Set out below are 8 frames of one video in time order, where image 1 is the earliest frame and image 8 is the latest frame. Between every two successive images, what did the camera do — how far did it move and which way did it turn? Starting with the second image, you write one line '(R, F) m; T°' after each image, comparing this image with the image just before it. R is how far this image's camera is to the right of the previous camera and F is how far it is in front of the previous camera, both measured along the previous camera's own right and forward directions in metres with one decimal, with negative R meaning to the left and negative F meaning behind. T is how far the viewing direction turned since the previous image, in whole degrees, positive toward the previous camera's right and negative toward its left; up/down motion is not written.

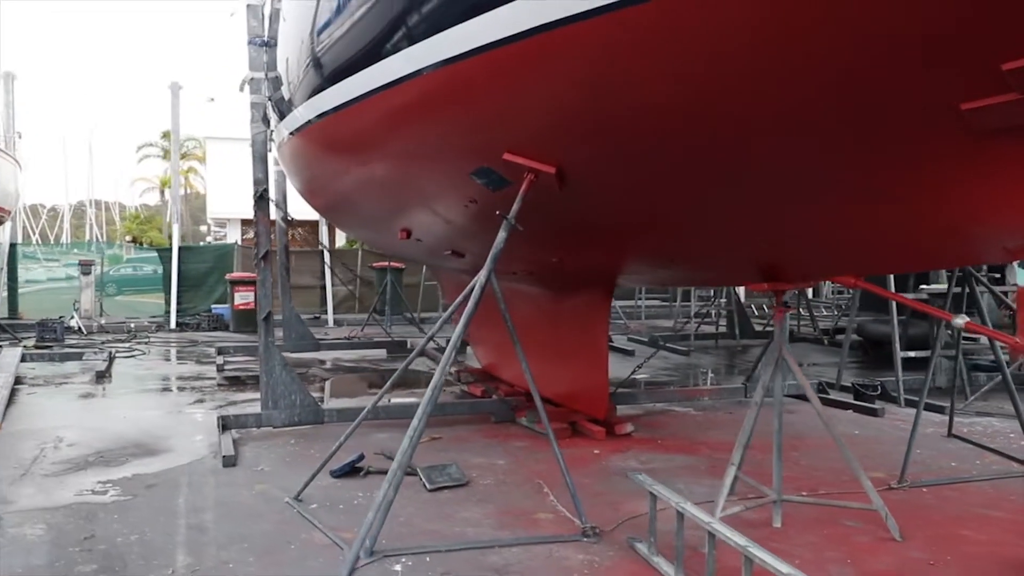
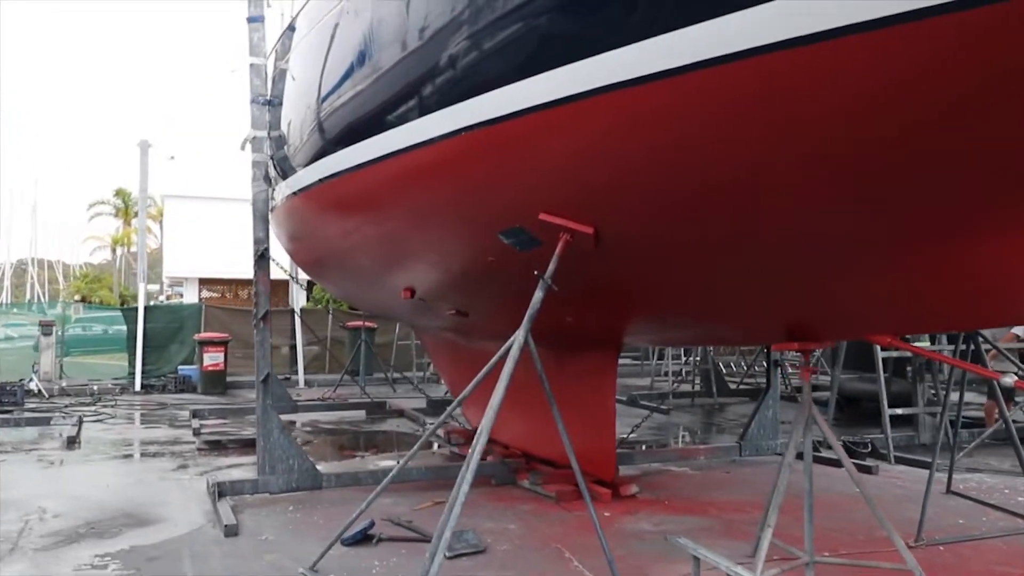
(-0.2, 0.0) m; +3°
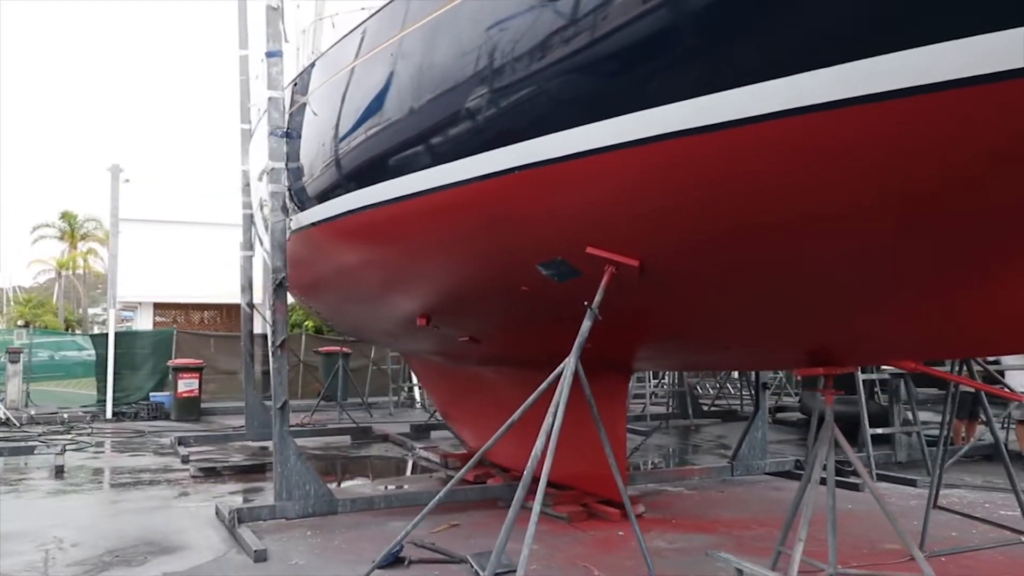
(-0.3, -0.1) m; +4°
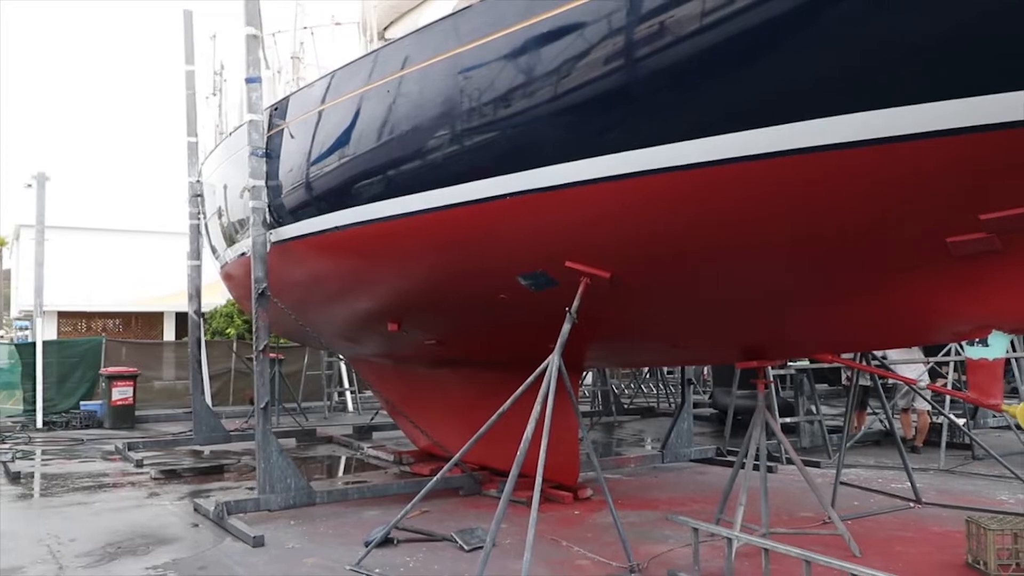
(-0.3, -0.4) m; +7°
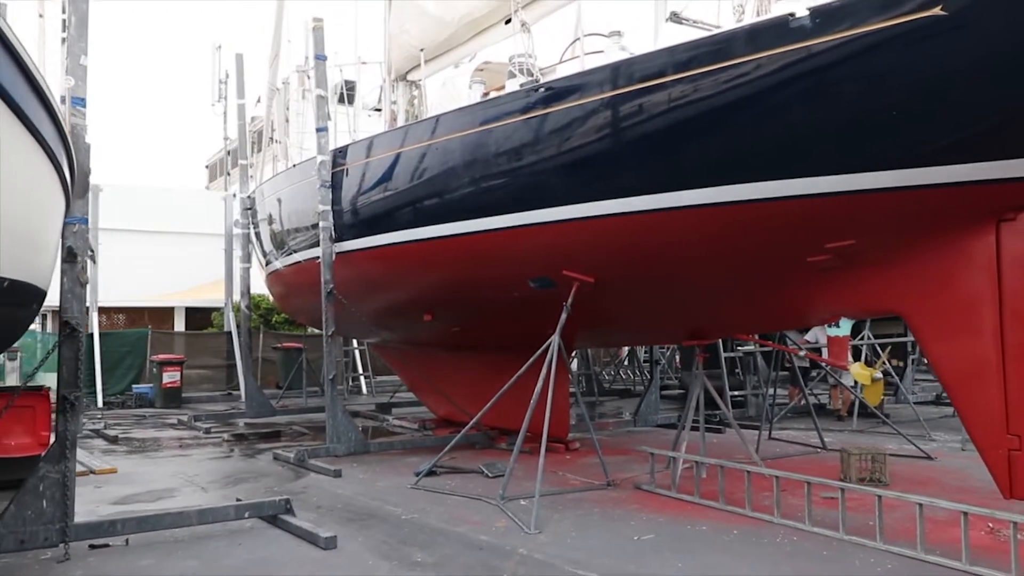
(-0.2, -1.3) m; +1°
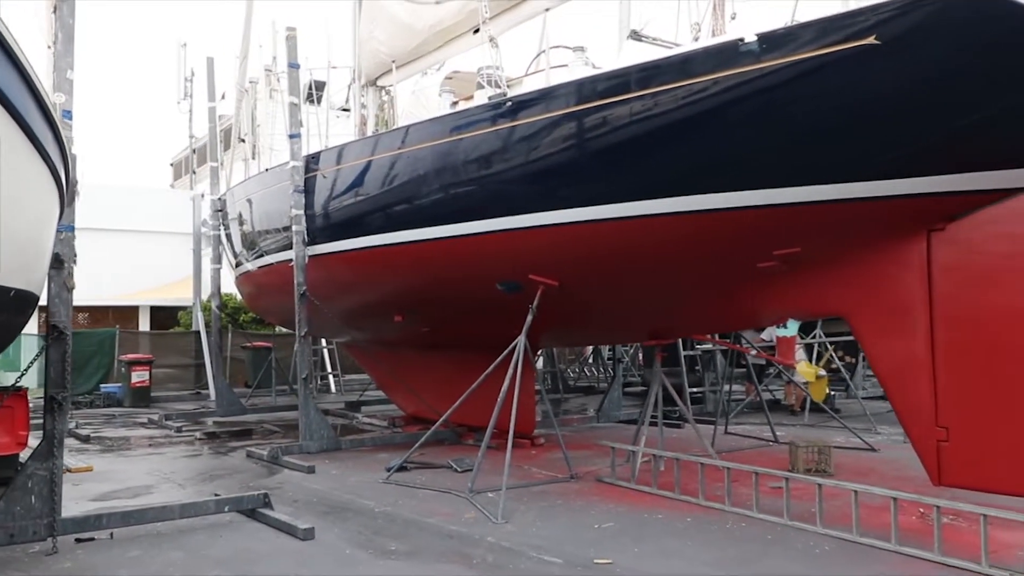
(0.0, -0.2) m; +2°
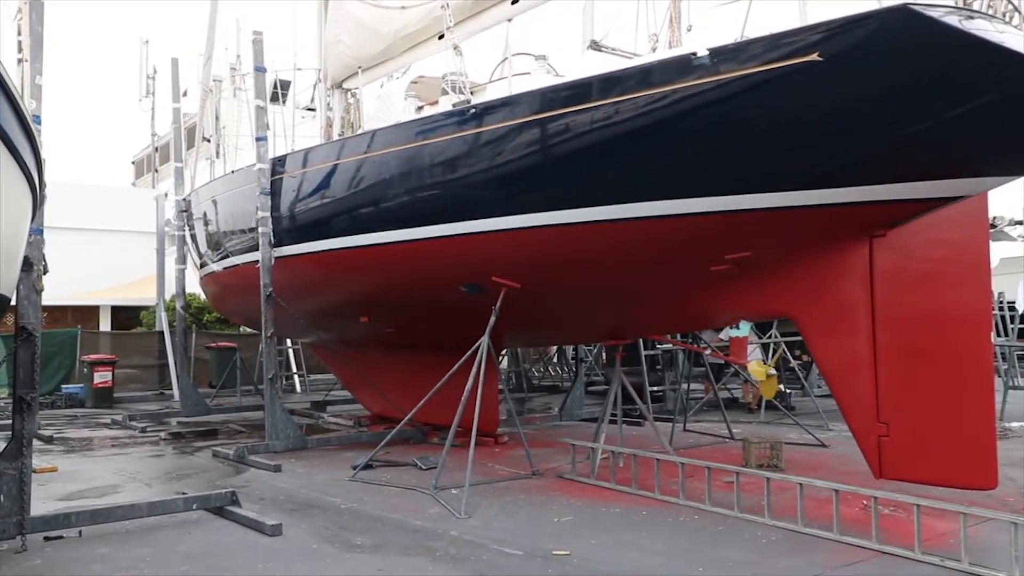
(0.0, -0.1) m; +2°
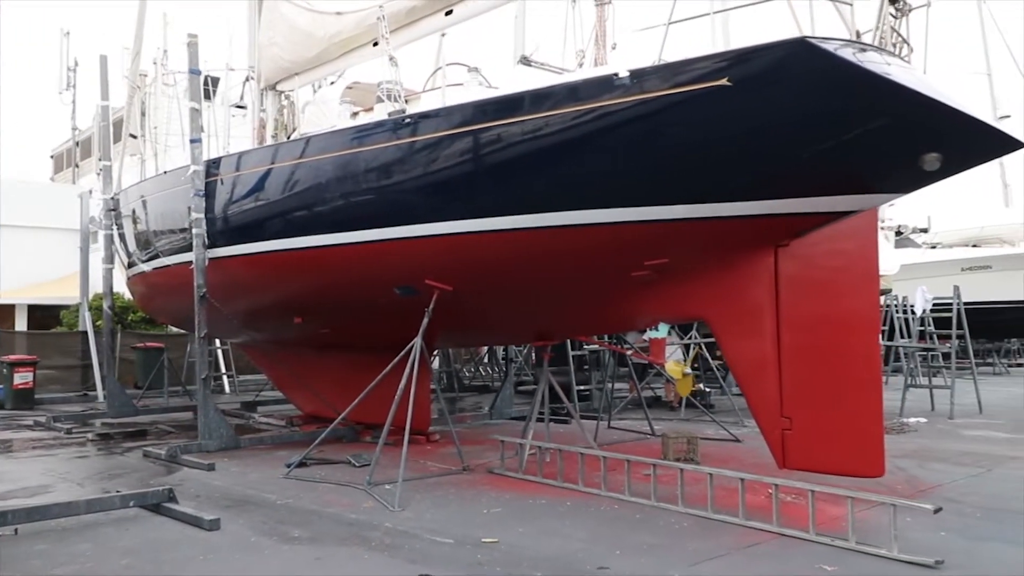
(0.0, -0.2) m; +5°
